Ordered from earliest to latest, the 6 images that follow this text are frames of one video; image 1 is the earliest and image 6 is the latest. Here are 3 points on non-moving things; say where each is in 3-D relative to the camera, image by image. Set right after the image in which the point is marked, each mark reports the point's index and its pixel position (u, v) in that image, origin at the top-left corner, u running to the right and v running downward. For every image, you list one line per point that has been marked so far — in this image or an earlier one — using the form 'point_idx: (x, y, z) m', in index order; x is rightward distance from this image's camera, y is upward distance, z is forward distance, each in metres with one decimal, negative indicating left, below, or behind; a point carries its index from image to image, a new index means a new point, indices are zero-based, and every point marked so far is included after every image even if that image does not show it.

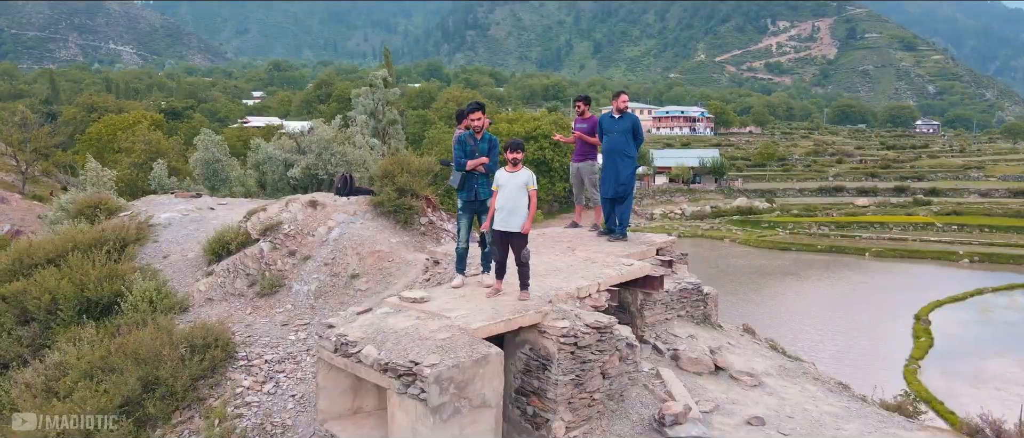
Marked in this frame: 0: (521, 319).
0: (+0.1, -0.6, +4.4) m
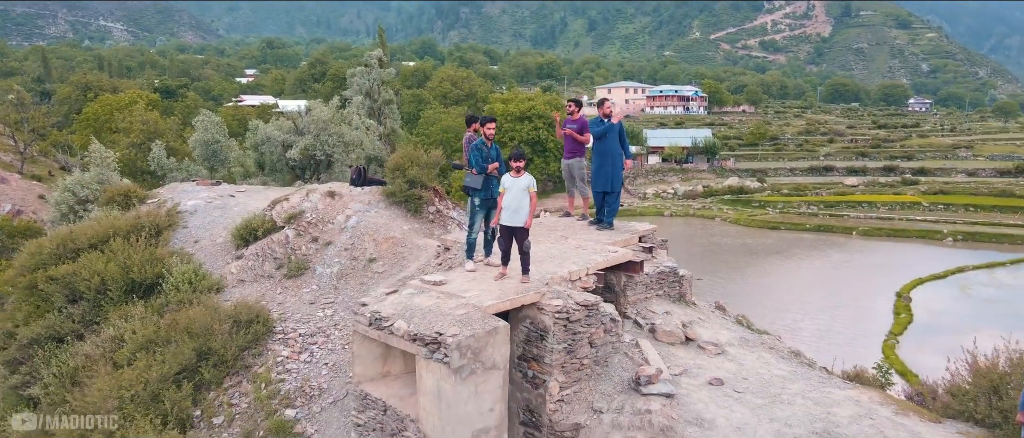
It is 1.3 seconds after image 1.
0: (+0.1, -0.5, +5.1) m
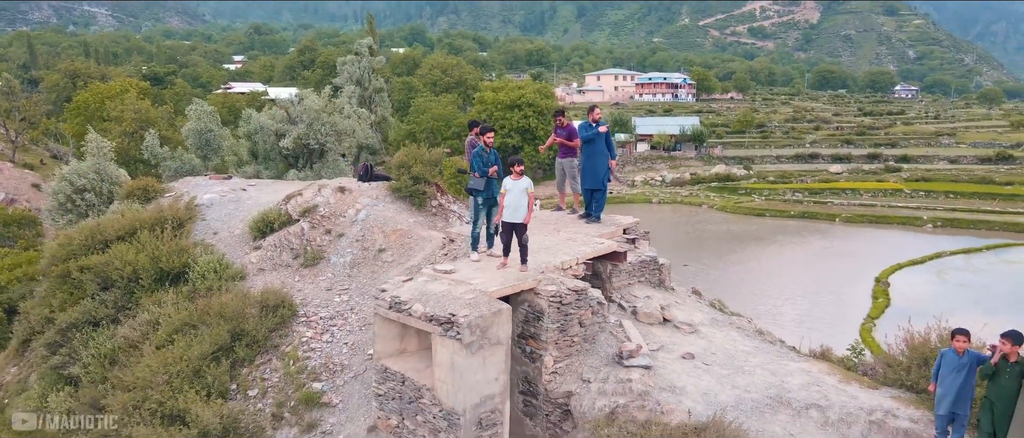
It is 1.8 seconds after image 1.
0: (+0.1, -0.5, +5.8) m
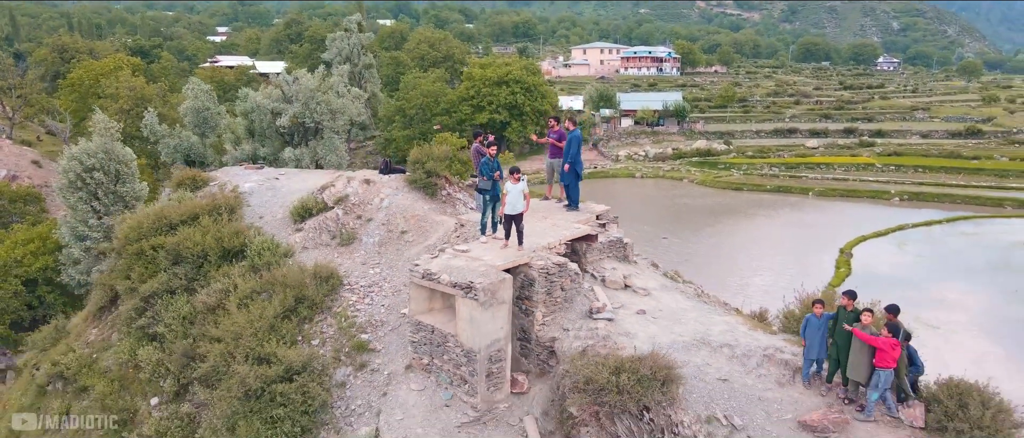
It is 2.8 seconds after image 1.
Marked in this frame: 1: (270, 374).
0: (+0.1, -0.4, +7.4) m
1: (-2.2, -1.4, +6.7) m
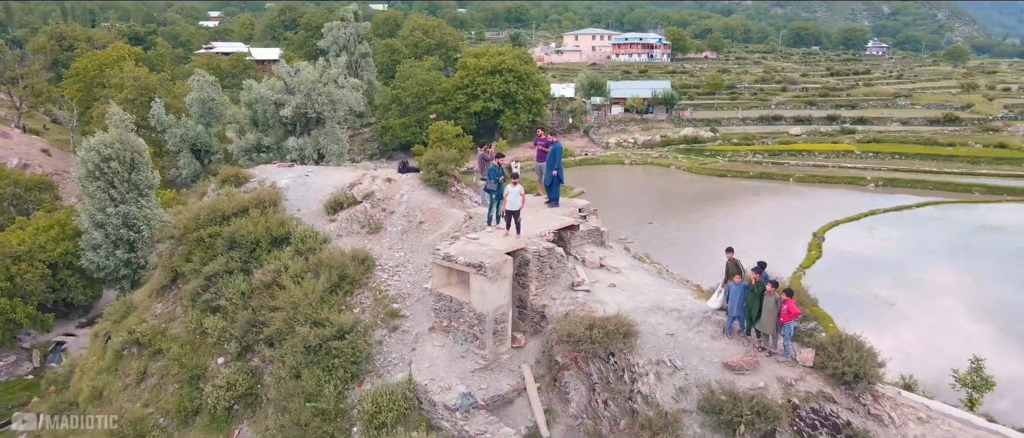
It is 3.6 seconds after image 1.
0: (+0.1, -0.3, +9.2) m
1: (-2.2, -1.3, +8.5) m
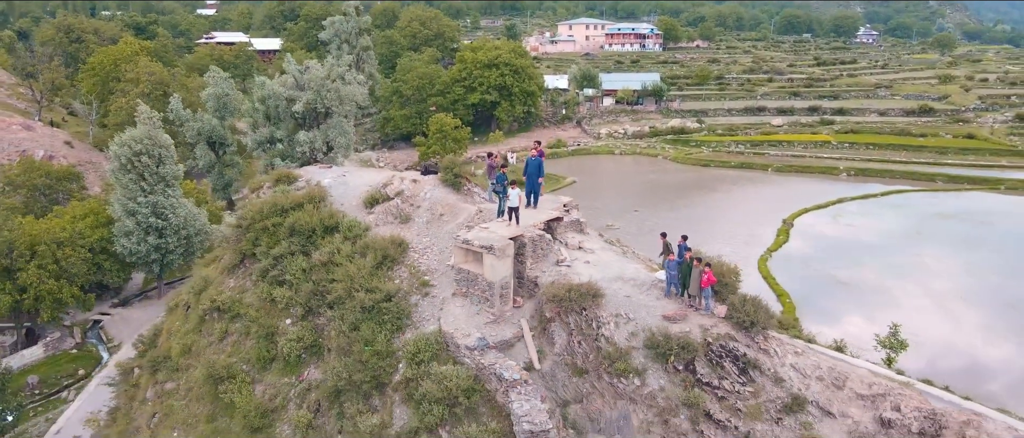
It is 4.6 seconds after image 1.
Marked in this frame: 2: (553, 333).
0: (+0.1, -0.2, +12.1) m
1: (-2.2, -1.2, +11.4) m
2: (+0.6, -1.6, +10.4) m
